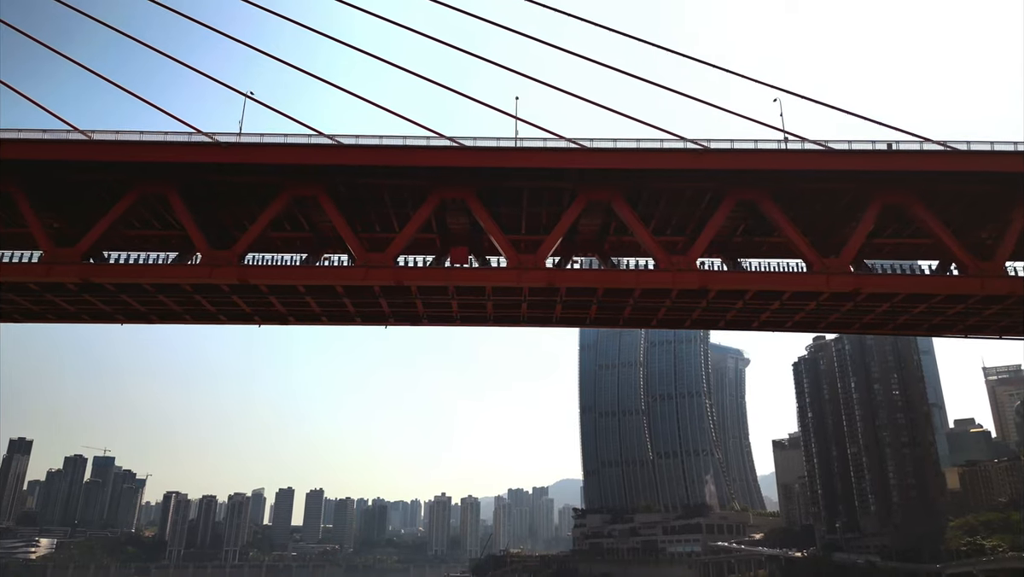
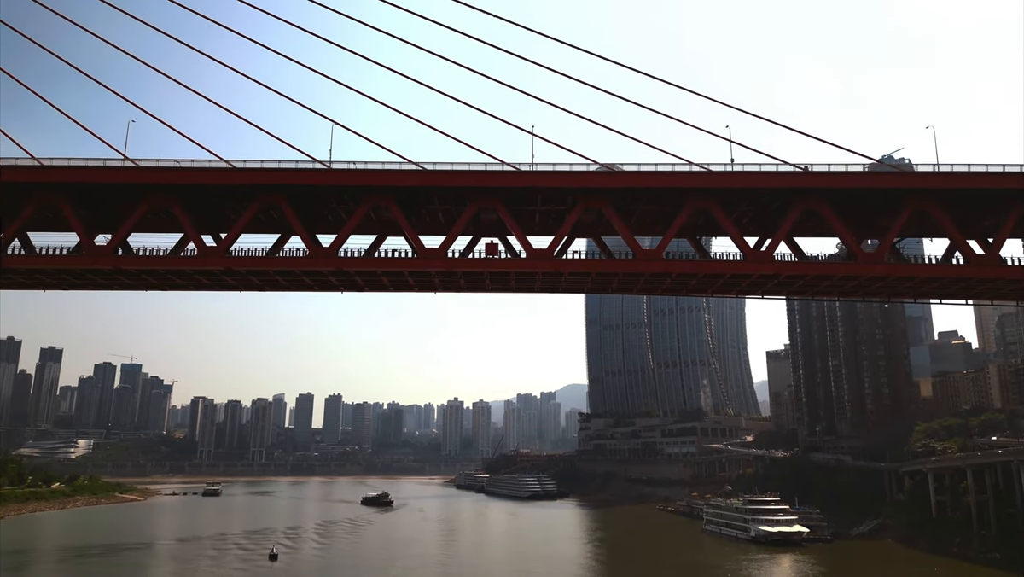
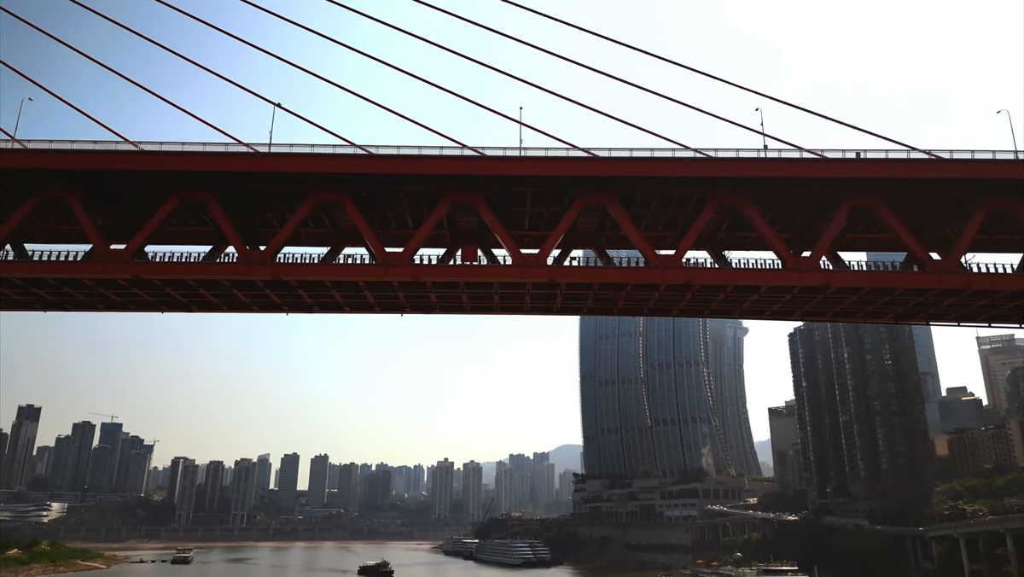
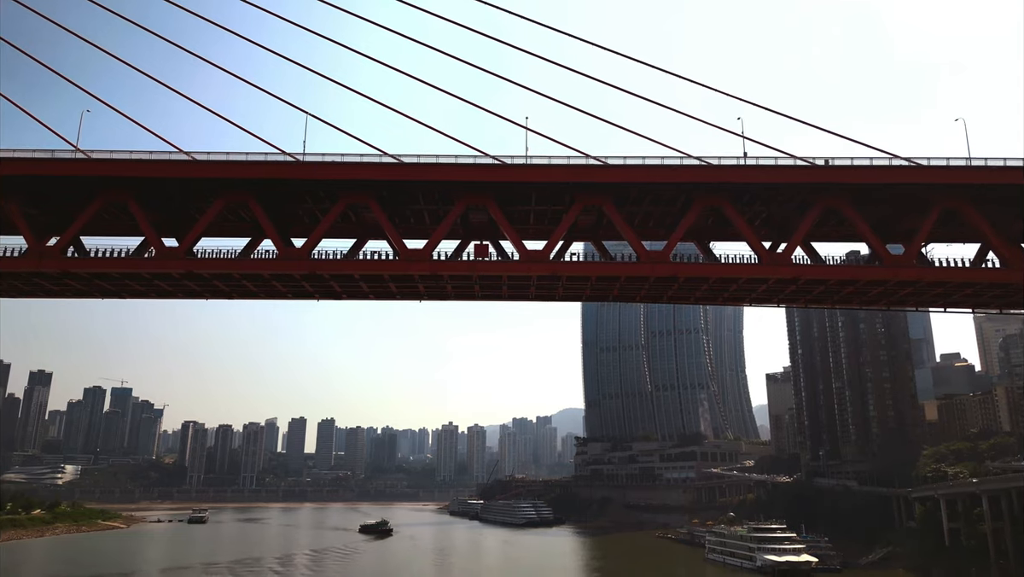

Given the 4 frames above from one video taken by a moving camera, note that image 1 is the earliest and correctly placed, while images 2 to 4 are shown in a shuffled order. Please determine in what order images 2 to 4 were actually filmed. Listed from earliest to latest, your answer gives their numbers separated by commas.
3, 4, 2
